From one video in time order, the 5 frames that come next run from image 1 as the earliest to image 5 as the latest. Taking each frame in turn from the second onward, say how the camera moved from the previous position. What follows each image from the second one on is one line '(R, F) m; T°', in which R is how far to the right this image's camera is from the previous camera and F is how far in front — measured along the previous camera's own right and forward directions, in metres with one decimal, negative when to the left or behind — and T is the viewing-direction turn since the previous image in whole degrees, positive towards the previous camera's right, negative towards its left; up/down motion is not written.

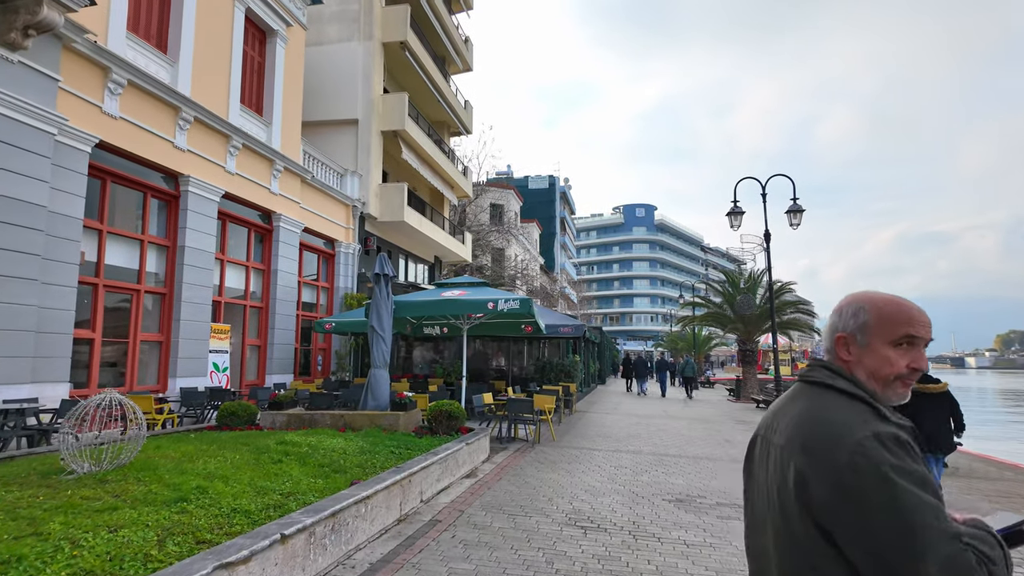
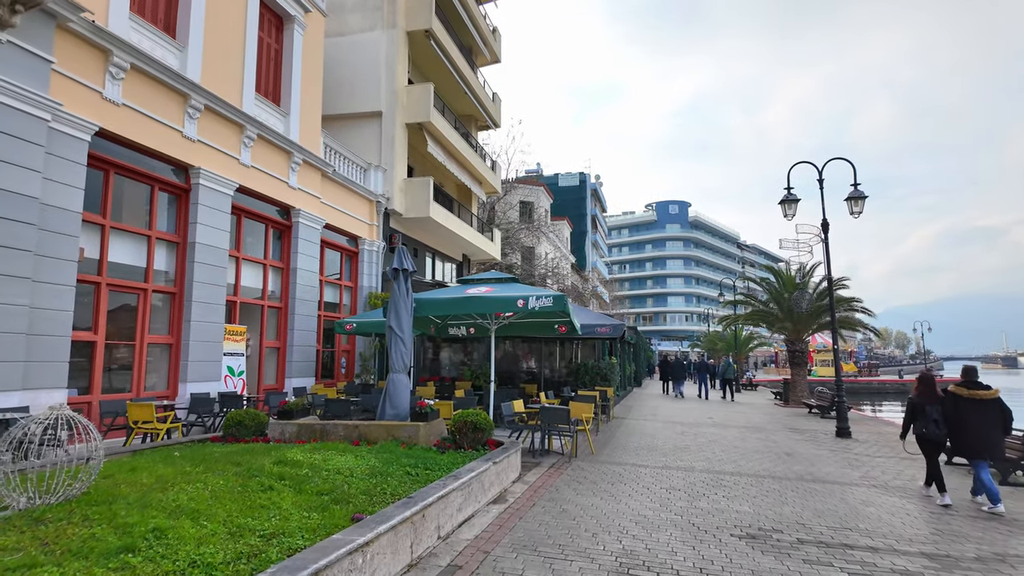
(0.0, +1.0) m; -3°
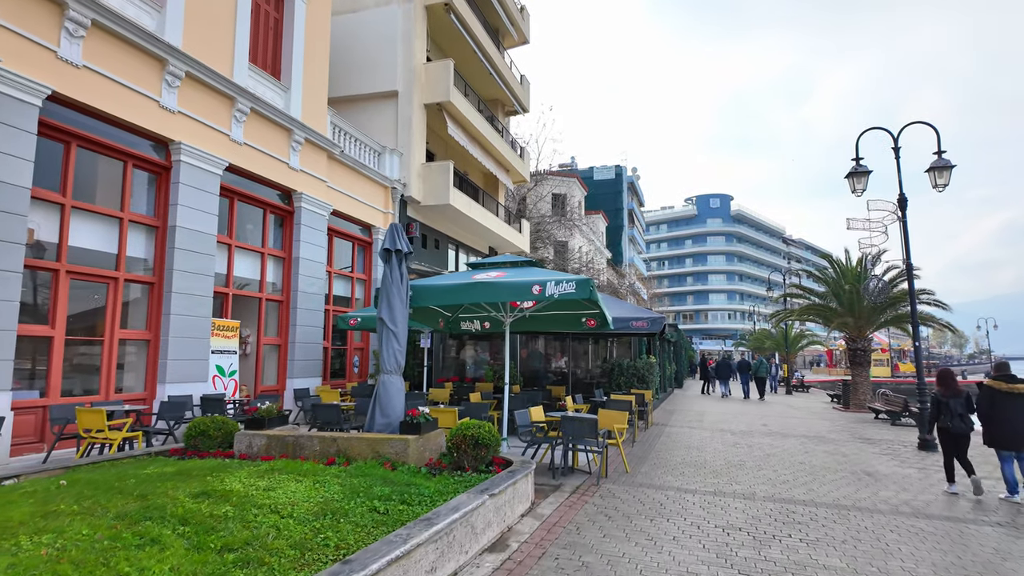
(+0.3, +1.6) m; -4°
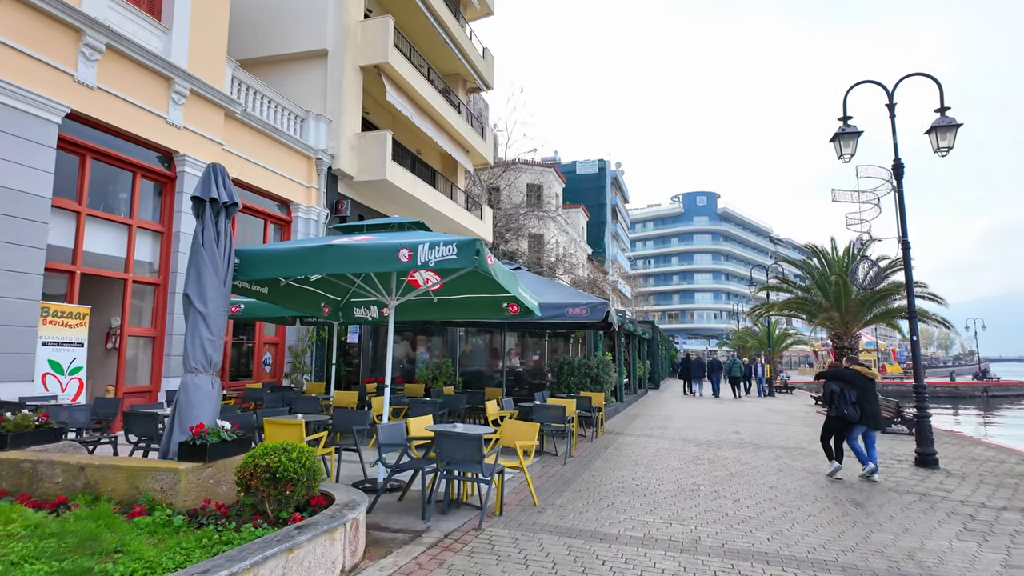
(+1.2, +2.0) m; +1°
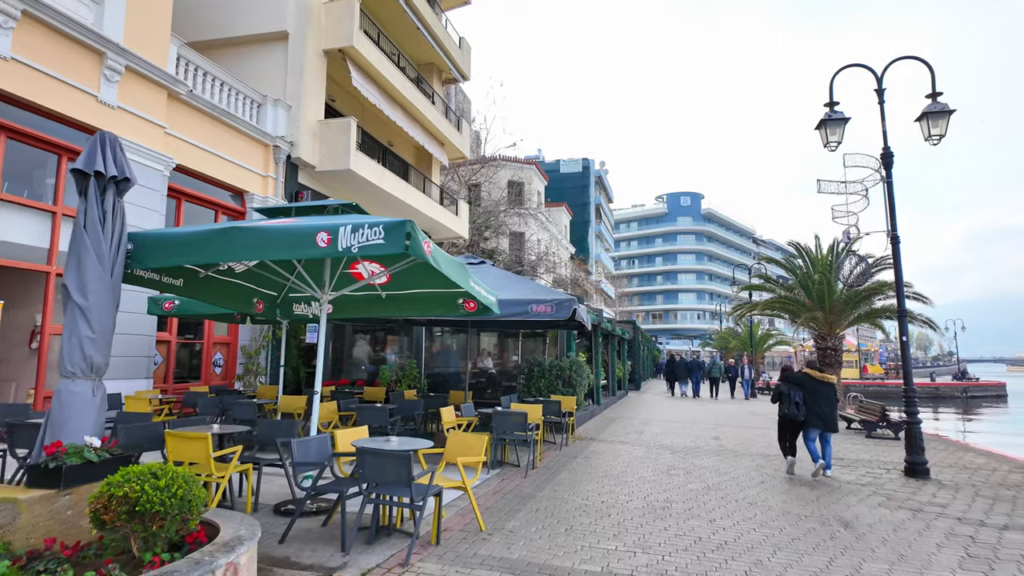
(+0.4, +0.8) m; +1°
